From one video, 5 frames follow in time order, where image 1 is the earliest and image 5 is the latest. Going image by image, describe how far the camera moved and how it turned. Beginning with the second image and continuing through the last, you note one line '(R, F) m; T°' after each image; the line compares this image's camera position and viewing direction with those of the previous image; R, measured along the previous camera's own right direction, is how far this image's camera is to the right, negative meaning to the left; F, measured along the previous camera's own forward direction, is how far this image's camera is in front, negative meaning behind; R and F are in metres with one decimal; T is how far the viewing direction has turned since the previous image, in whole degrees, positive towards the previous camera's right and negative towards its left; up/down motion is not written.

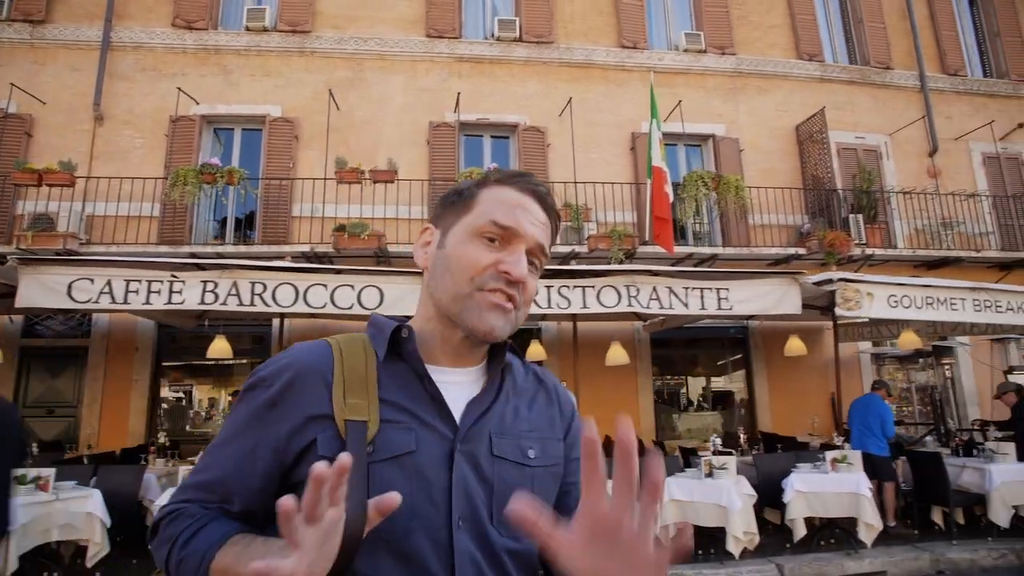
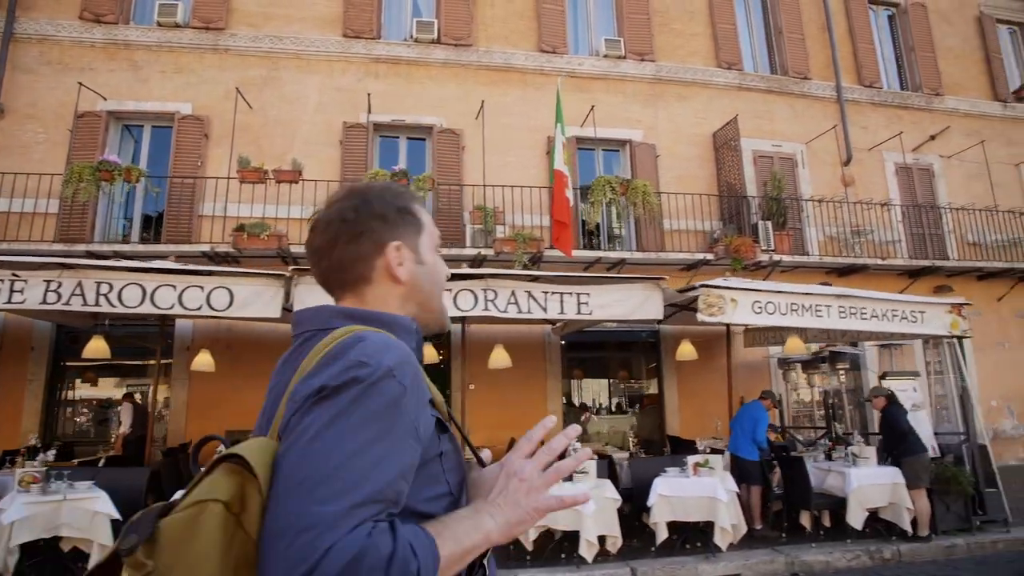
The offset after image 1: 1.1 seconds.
(+1.1, 0.0) m; +2°
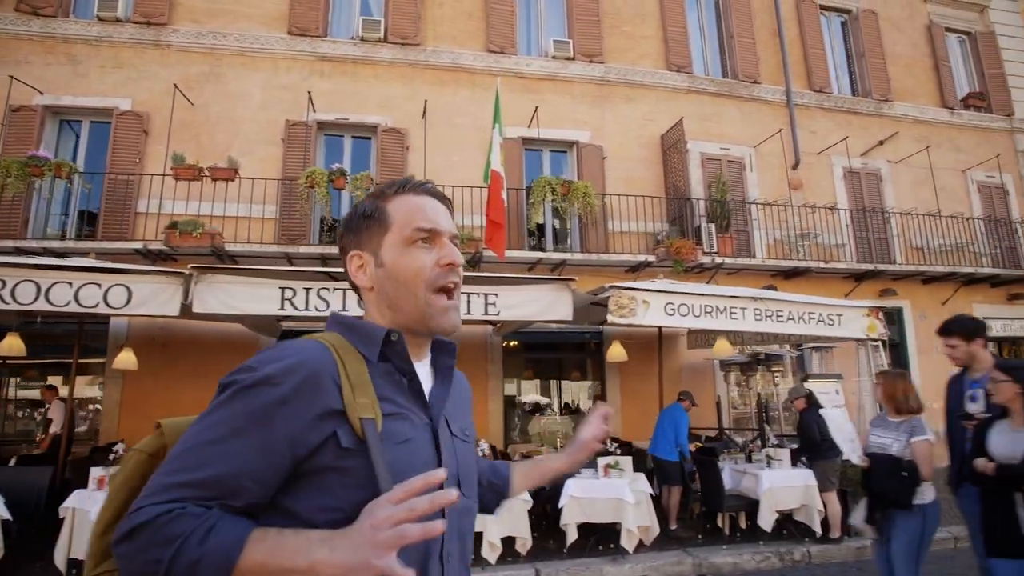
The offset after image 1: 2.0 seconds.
(+0.7, 0.0) m; +1°
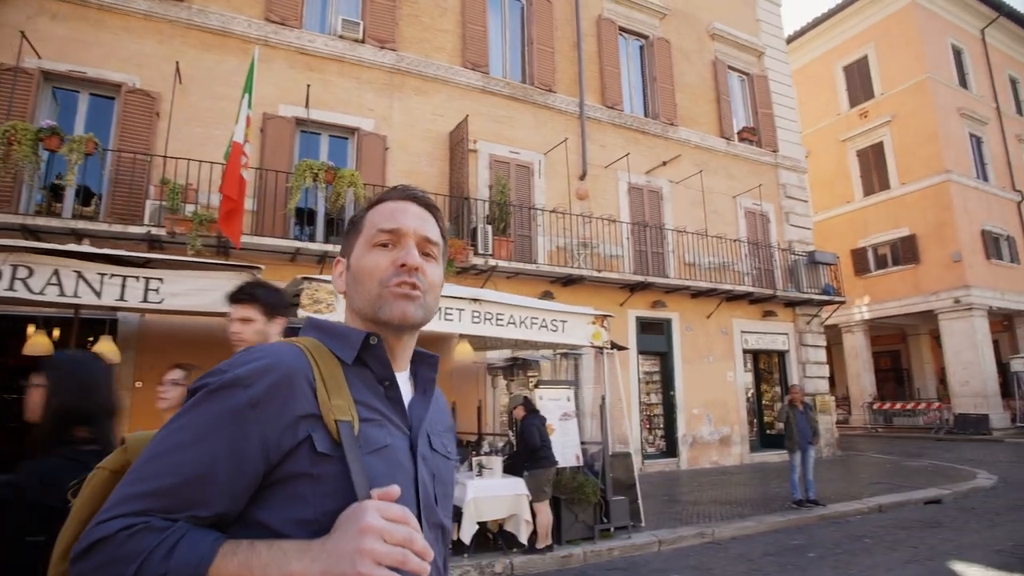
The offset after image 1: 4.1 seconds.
(+1.4, +0.3) m; +13°
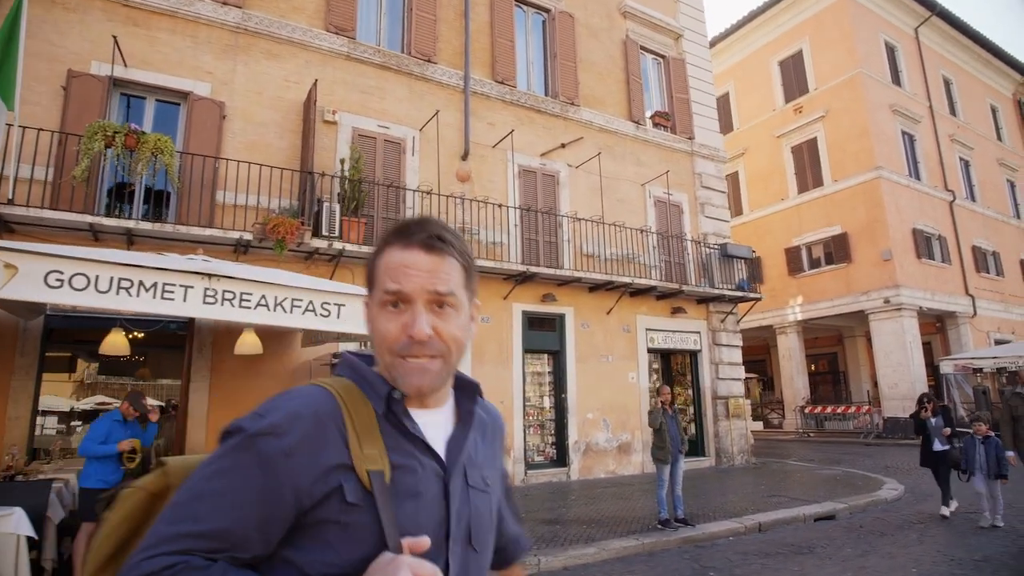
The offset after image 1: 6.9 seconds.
(+1.7, +1.2) m; +3°
